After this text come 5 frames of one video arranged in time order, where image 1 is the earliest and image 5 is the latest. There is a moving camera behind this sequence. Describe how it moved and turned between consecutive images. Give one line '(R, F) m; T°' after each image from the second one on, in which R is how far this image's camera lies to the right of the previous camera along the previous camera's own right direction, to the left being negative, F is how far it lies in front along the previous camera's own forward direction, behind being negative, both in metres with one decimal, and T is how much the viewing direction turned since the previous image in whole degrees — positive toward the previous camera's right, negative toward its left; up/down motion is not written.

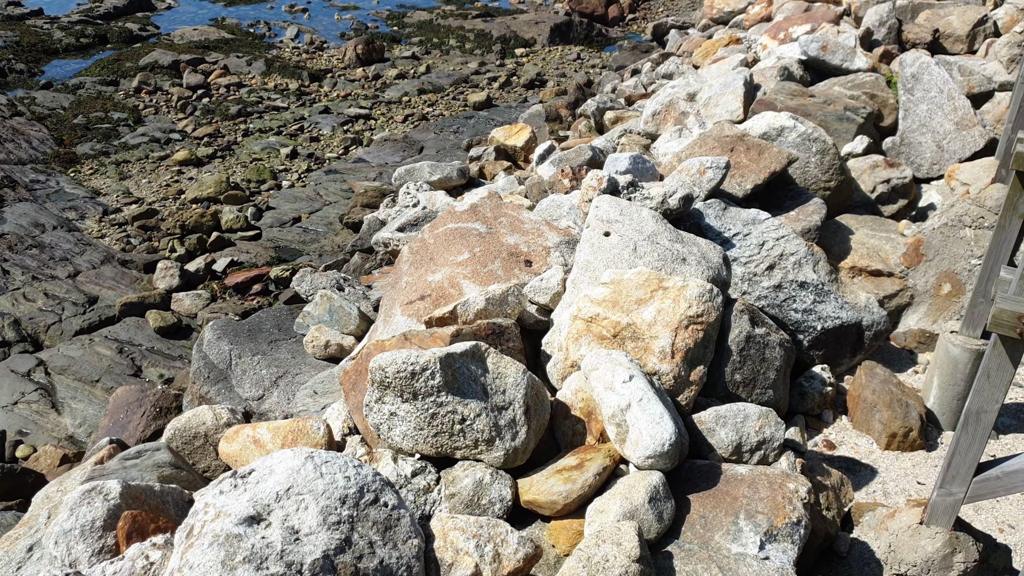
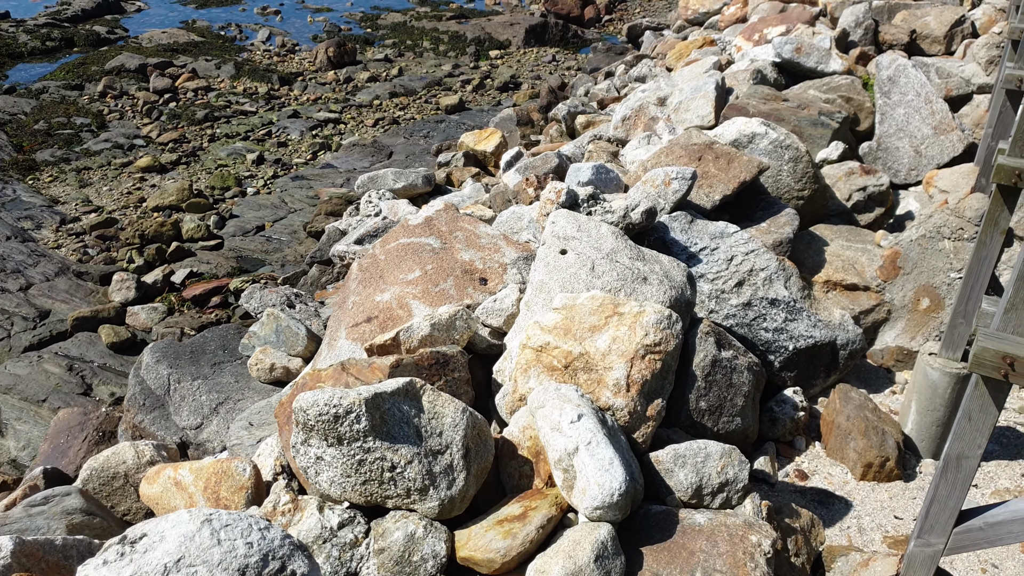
(+0.2, +0.3) m; +1°
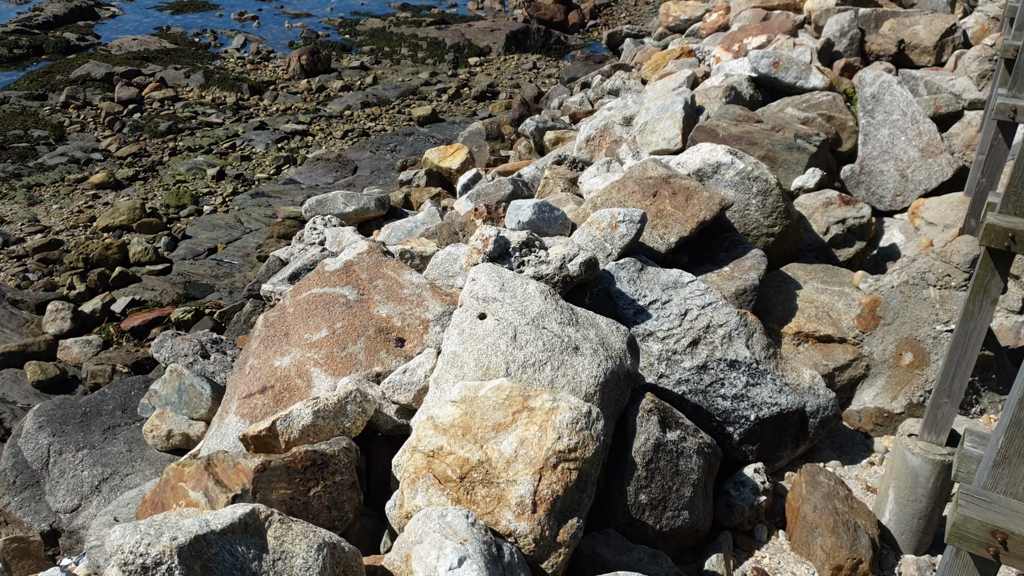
(+0.4, +0.7) m; 0°
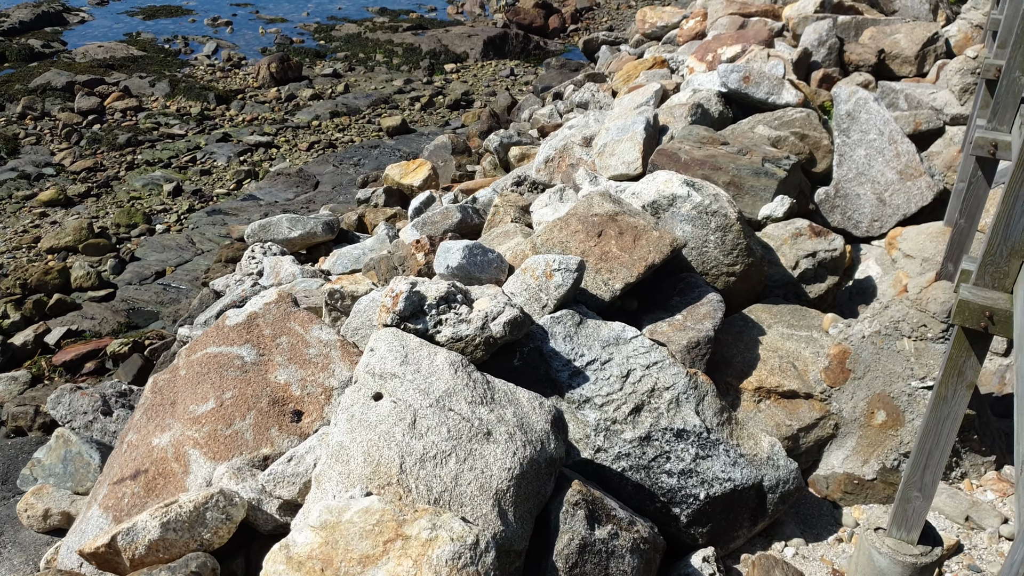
(+0.3, +0.6) m; +1°
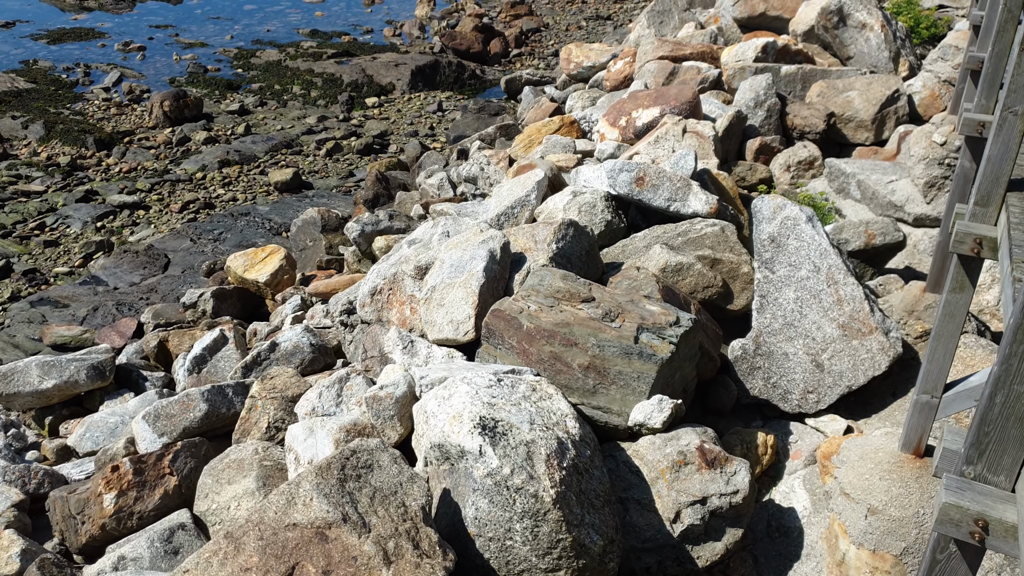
(+1.1, +2.1) m; +1°
